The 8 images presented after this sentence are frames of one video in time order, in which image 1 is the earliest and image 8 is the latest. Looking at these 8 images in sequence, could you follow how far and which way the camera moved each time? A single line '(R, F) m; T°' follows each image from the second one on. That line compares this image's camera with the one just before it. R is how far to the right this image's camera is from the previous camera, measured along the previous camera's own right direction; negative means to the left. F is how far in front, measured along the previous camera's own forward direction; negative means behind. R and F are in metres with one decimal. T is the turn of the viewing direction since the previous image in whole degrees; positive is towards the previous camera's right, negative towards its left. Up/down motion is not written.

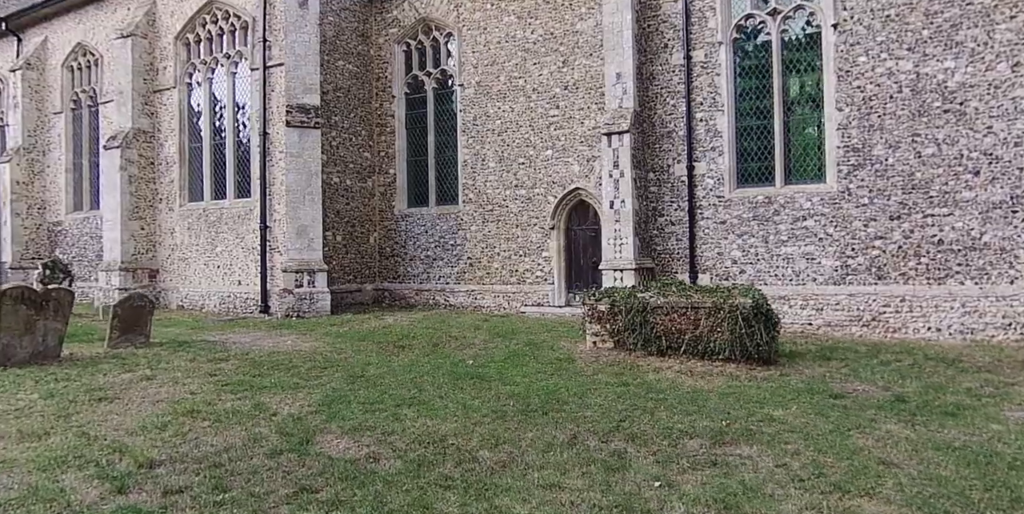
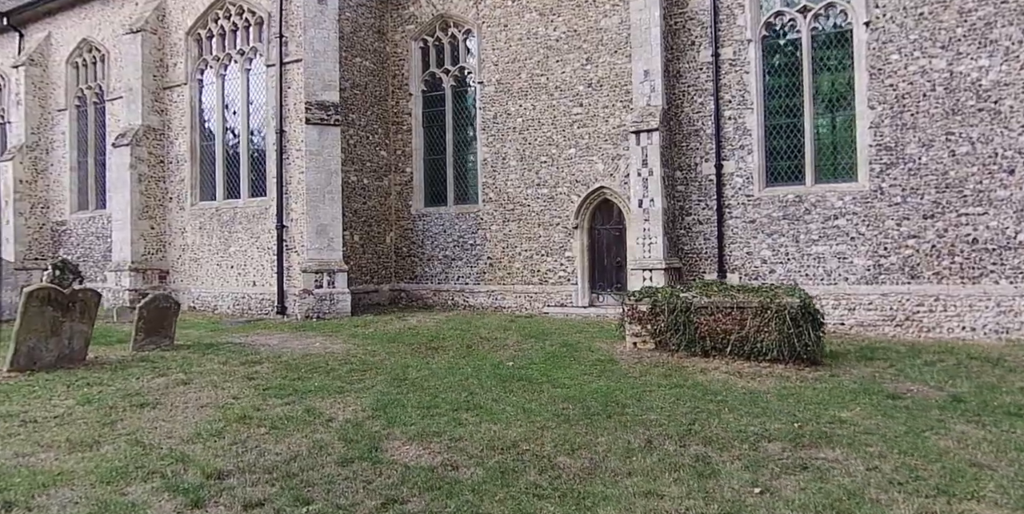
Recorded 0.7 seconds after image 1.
(-0.7, +0.2) m; +1°
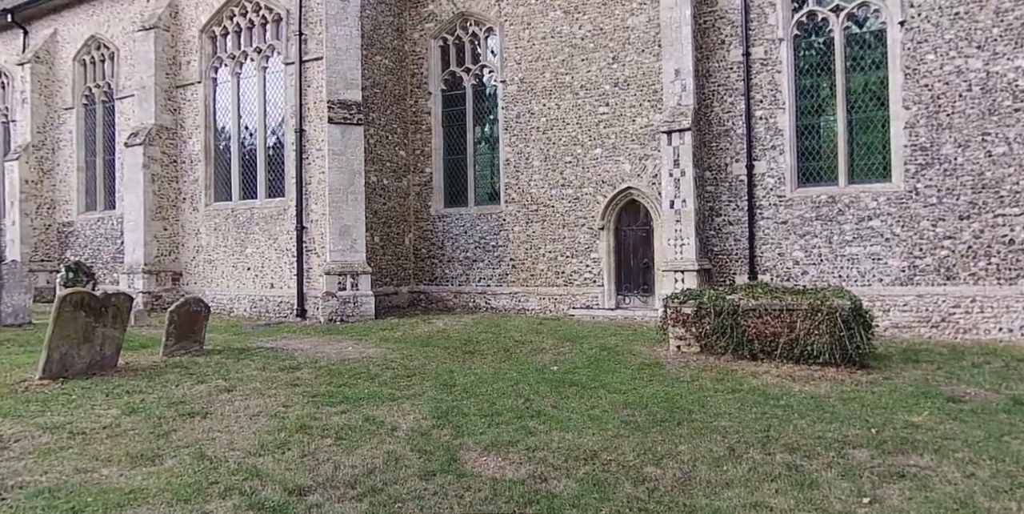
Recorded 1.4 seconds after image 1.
(-0.8, +0.2) m; +1°
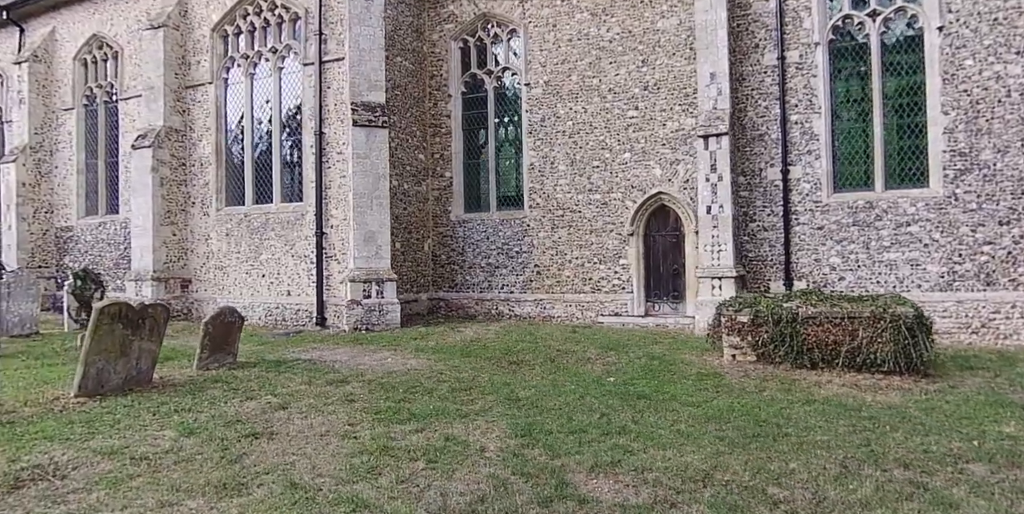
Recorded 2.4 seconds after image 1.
(-1.0, +0.3) m; +2°
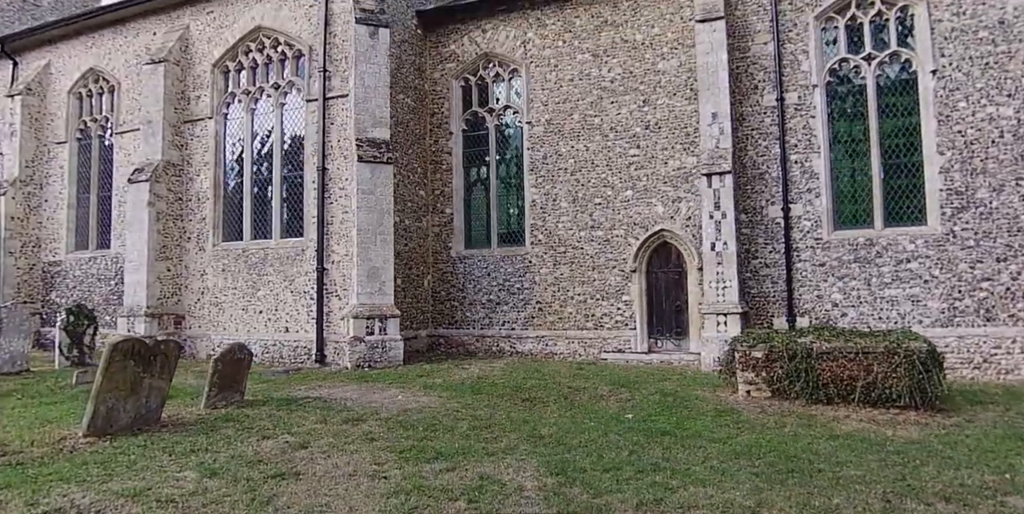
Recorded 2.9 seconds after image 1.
(-0.5, 0.0) m; +2°
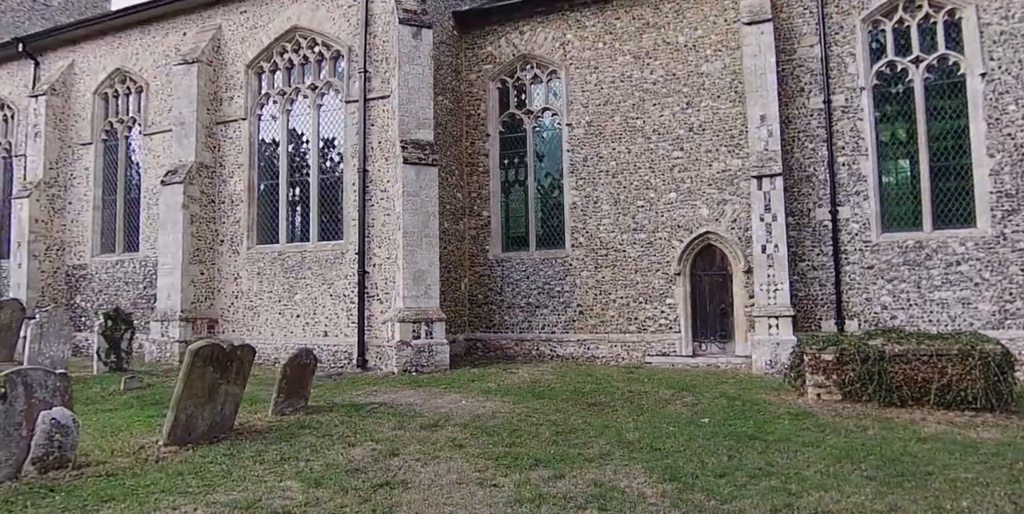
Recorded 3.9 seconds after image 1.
(-1.1, +0.1) m; +1°
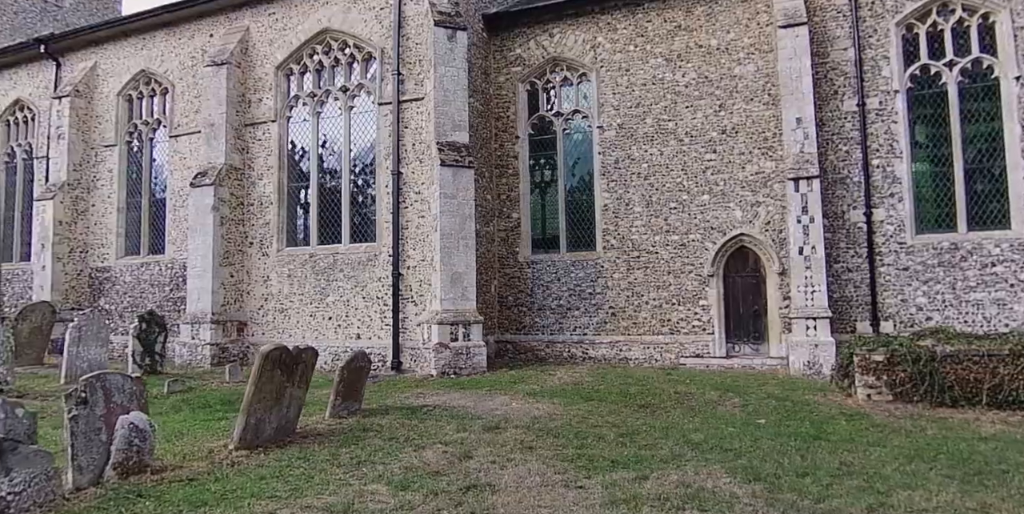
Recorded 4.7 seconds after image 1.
(-0.8, 0.0) m; +1°
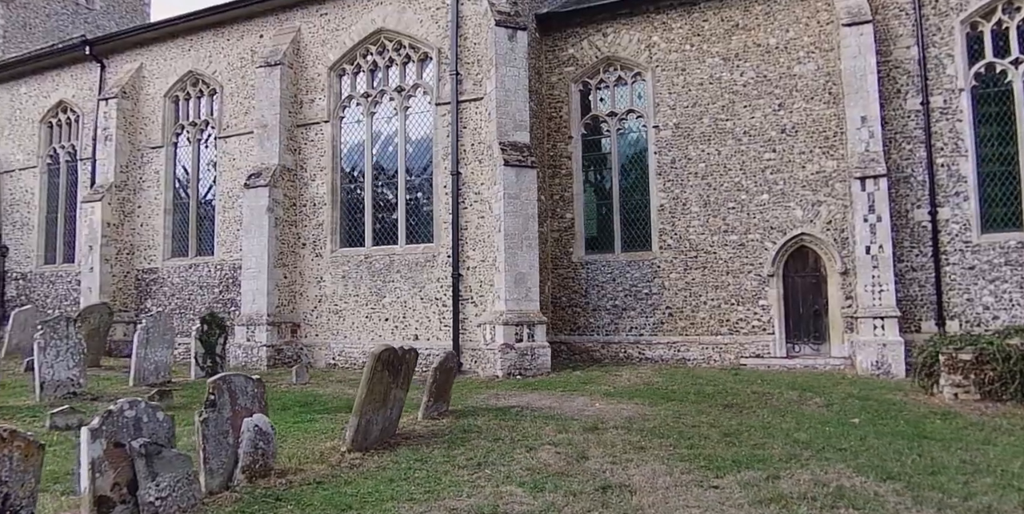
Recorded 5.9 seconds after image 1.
(-1.2, +0.1) m; 0°
